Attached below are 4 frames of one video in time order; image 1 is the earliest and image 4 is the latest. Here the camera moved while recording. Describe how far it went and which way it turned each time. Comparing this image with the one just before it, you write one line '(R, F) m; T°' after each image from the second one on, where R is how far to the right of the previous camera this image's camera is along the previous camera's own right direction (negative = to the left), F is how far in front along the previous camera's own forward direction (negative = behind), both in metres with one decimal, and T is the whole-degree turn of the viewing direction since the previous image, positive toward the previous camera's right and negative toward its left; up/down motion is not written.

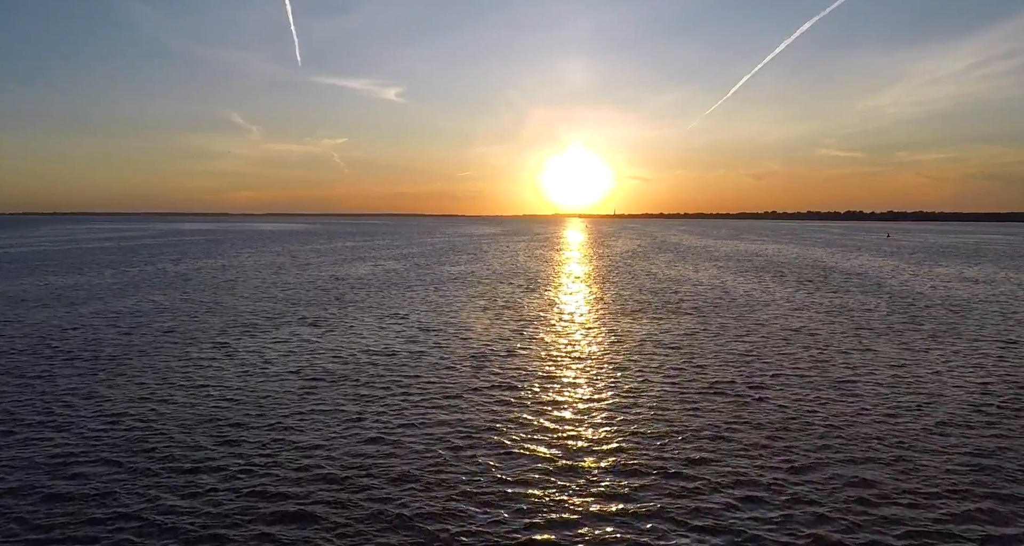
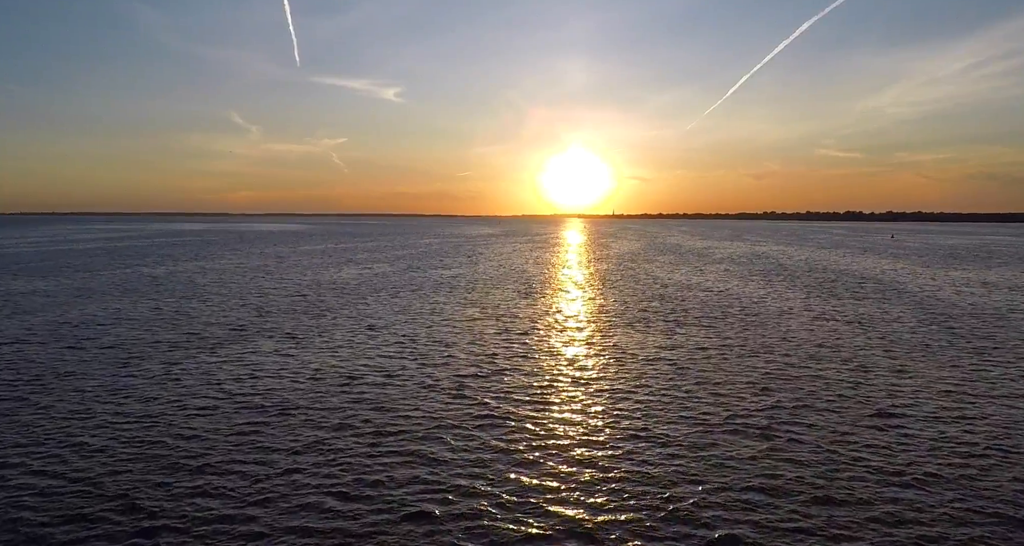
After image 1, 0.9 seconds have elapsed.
(+0.3, +2.7) m; 0°
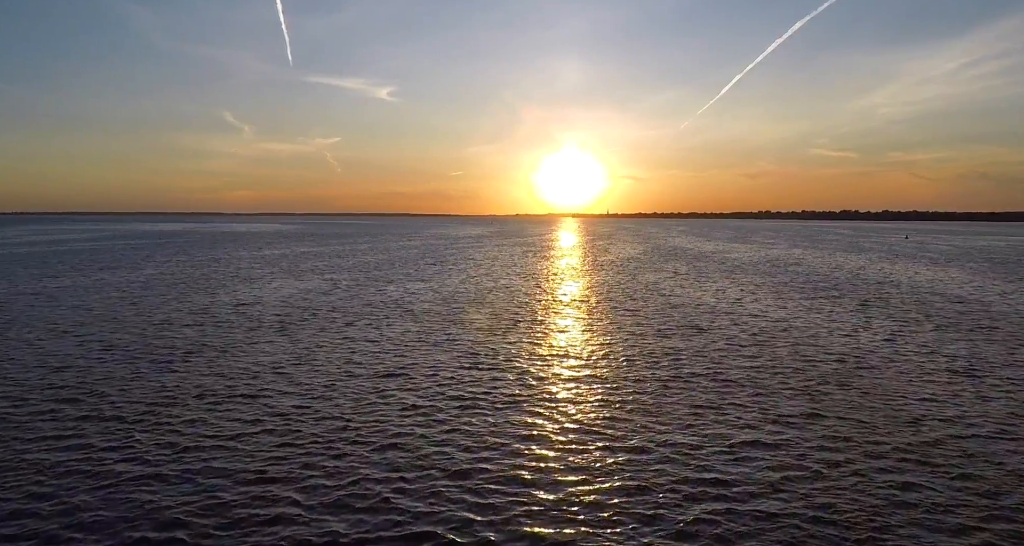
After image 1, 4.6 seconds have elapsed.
(+0.8, +9.6) m; +1°
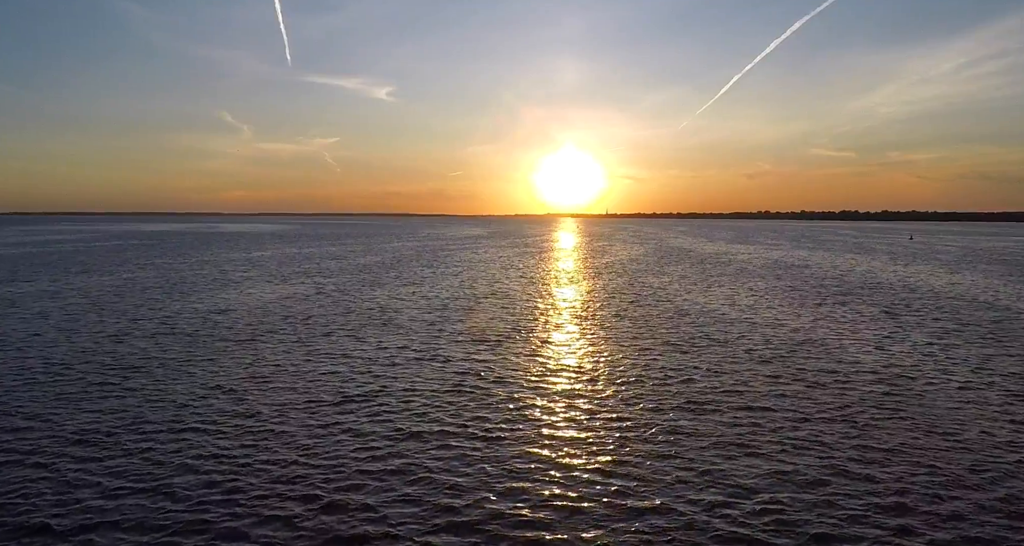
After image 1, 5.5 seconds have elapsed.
(+0.1, +2.4) m; 0°
